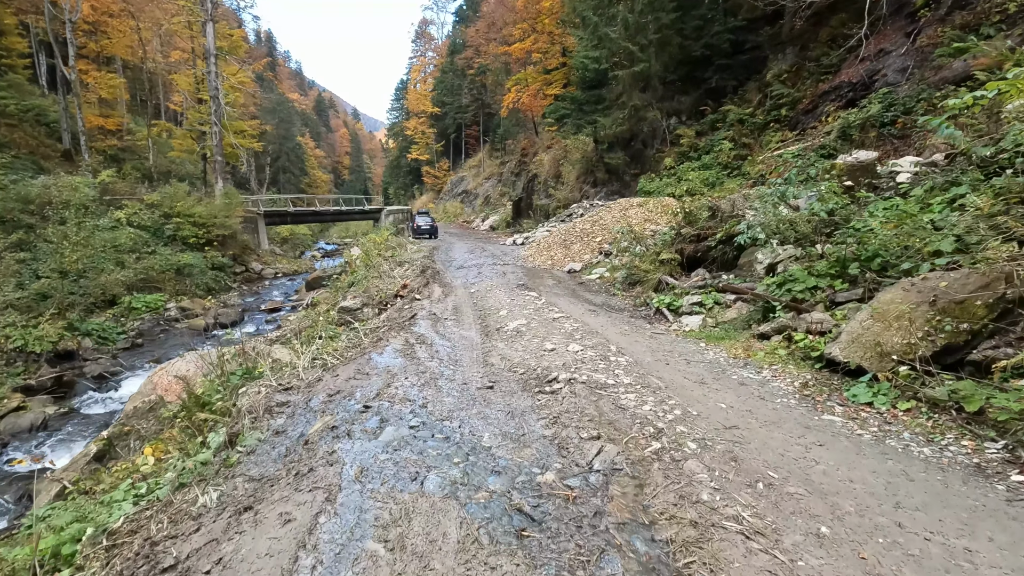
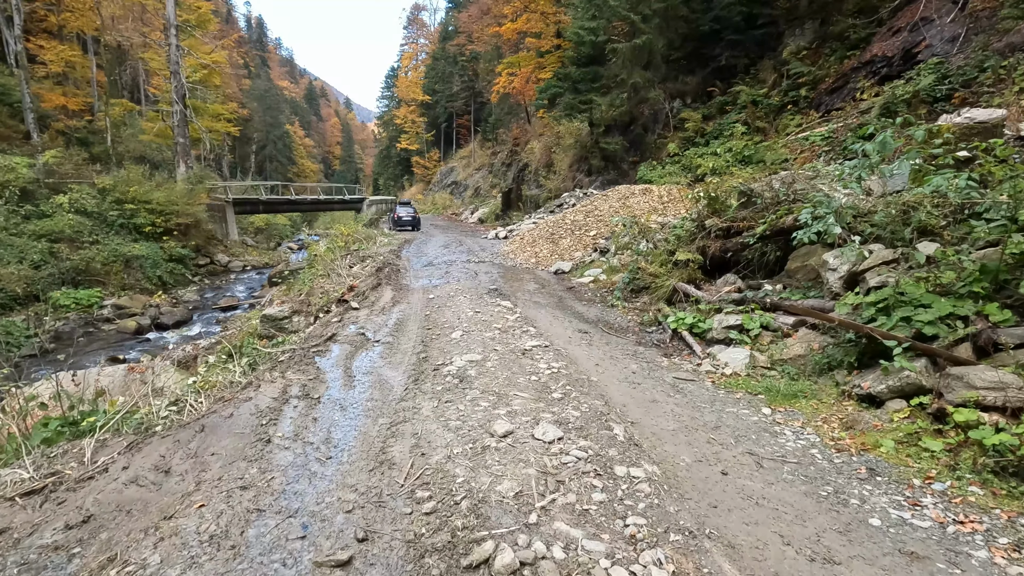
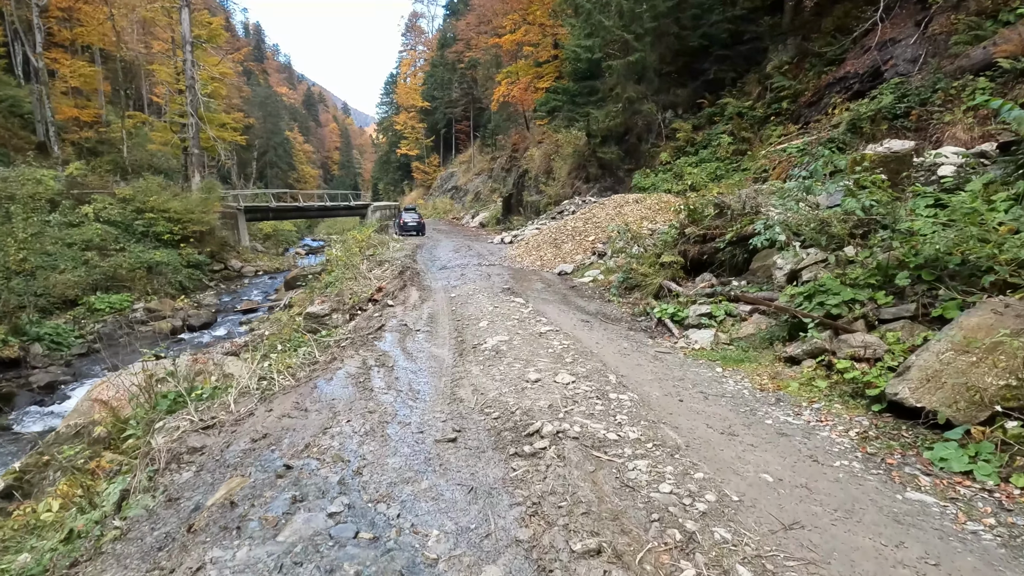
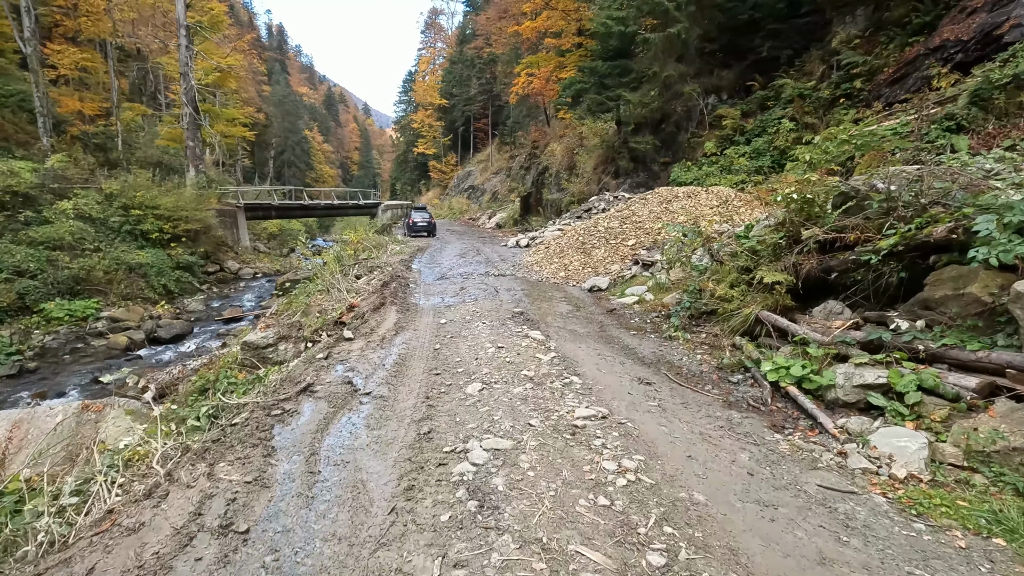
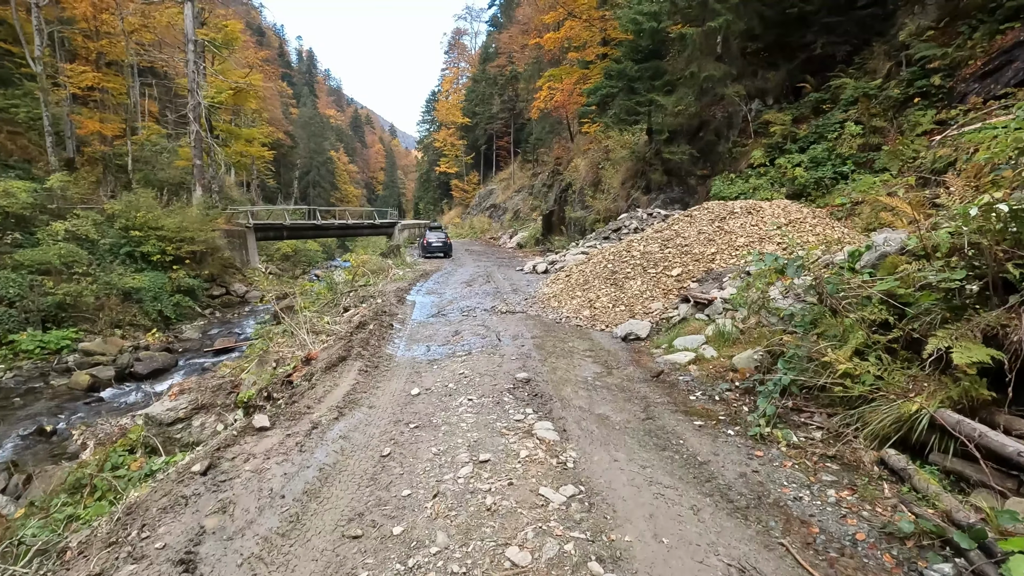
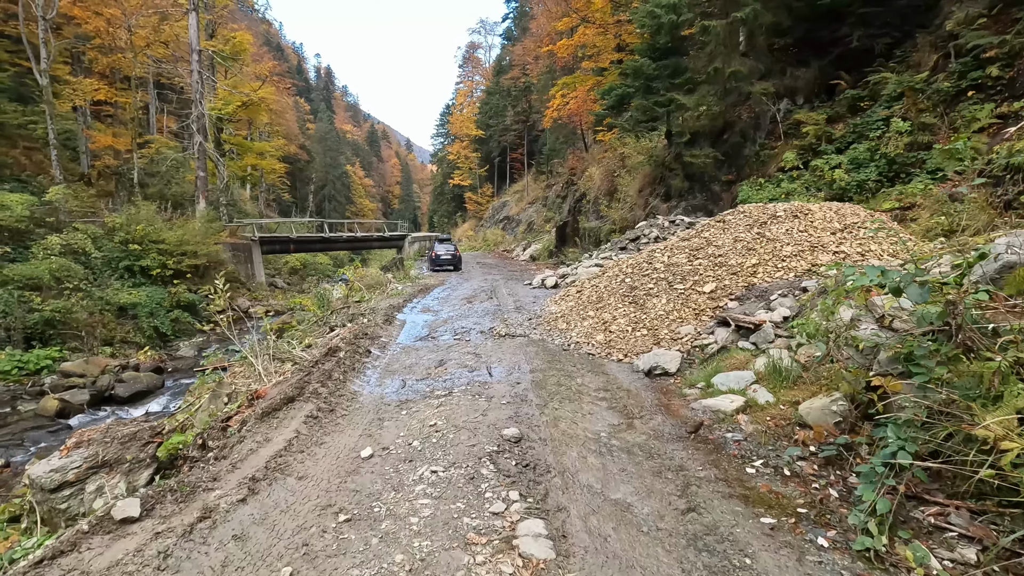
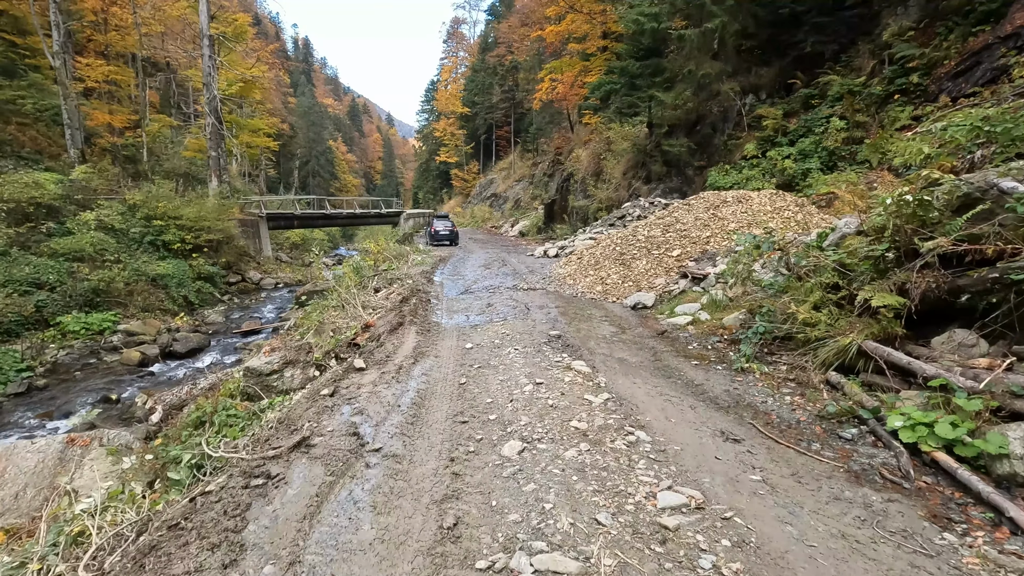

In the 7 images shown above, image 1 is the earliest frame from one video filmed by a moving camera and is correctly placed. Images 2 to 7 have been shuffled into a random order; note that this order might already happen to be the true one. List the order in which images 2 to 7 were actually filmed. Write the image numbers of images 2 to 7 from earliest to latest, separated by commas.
3, 2, 4, 7, 5, 6
